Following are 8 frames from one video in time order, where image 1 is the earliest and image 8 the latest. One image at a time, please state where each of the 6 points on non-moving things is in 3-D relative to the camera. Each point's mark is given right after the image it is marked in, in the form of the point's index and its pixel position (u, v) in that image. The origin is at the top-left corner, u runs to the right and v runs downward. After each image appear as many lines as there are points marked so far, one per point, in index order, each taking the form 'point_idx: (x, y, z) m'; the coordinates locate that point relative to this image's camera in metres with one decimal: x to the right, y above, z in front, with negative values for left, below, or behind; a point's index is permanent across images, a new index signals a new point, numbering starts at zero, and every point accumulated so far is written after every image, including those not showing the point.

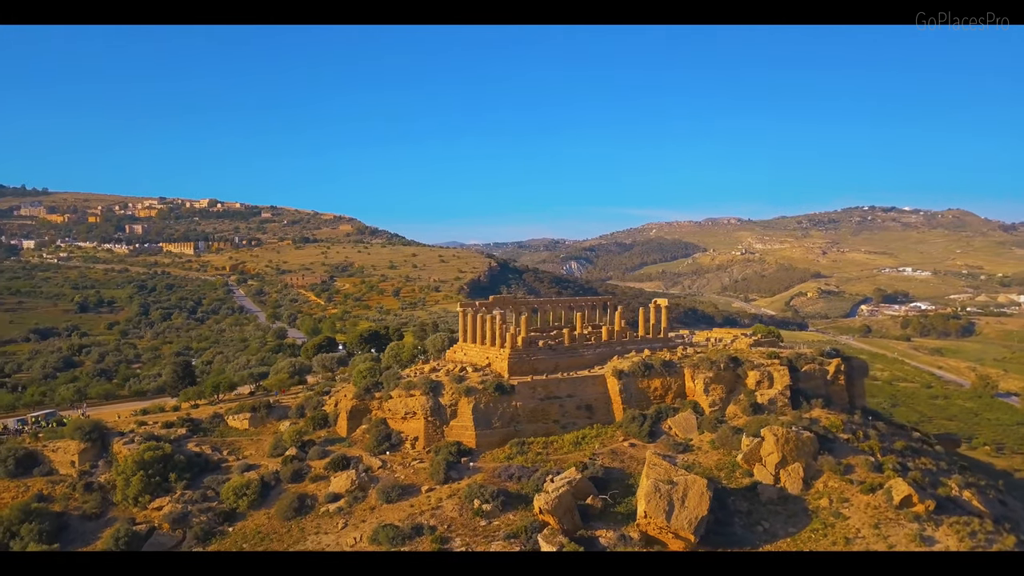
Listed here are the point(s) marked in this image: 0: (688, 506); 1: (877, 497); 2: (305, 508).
0: (+4.1, -5.1, +17.4) m
1: (+9.5, -5.4, +19.2) m
2: (-5.2, -5.6, +18.8) m
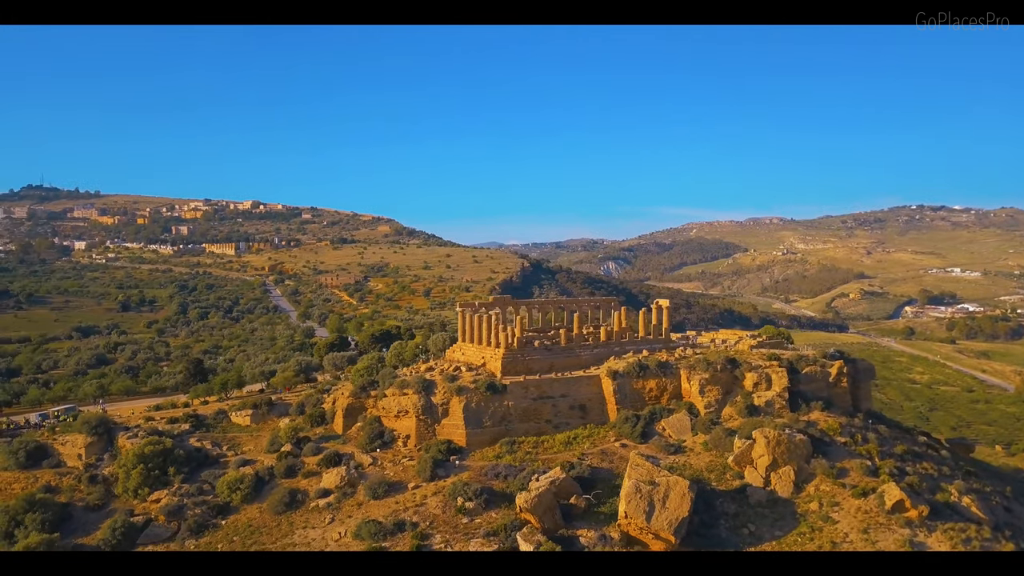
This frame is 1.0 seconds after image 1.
0: (+3.7, -5.1, +17.4) m
1: (+9.1, -5.5, +18.9) m
2: (-5.6, -5.6, +19.2) m
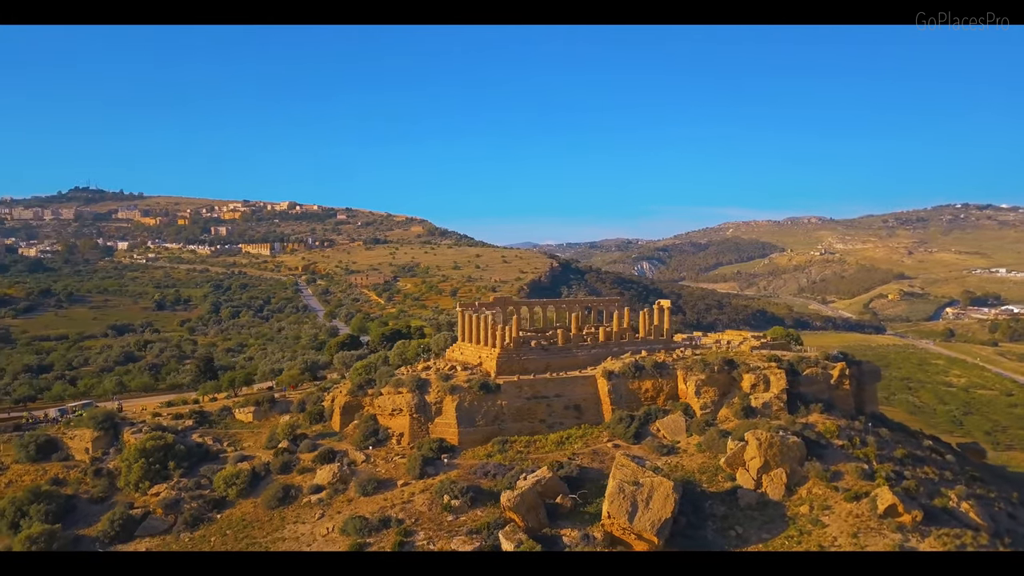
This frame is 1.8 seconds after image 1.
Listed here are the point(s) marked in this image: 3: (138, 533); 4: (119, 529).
0: (+3.3, -5.1, +17.3) m
1: (+8.8, -5.5, +18.6) m
2: (-5.9, -5.6, +19.6) m
3: (-9.6, -6.3, +19.0) m
4: (-10.0, -6.1, +18.8) m
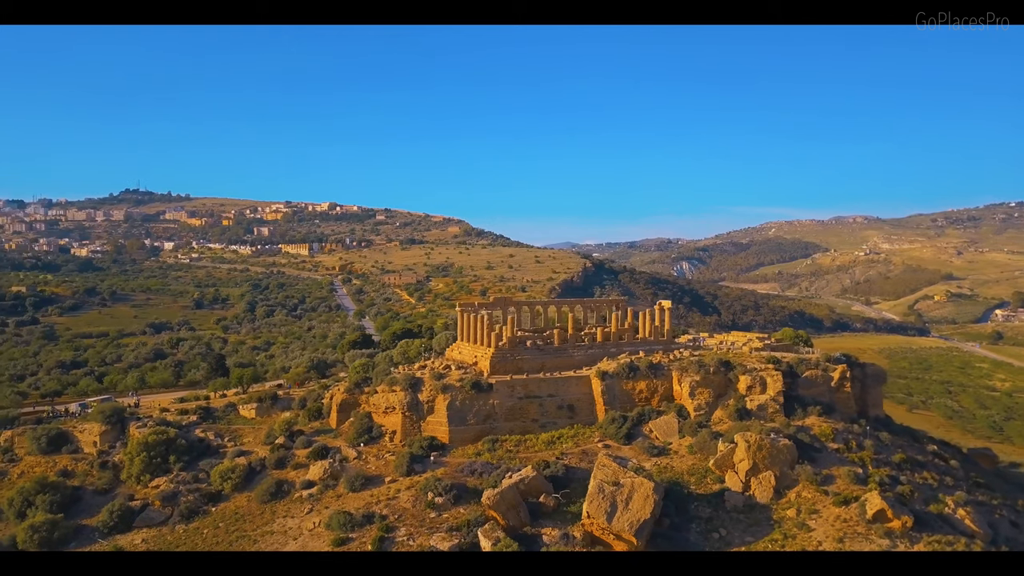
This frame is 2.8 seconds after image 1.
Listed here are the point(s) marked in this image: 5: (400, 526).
0: (+2.8, -5.2, +17.3) m
1: (+8.3, -5.5, +18.3) m
2: (-6.3, -5.6, +20.1) m
3: (-10.0, -6.3, +19.6) m
4: (-10.4, -6.1, +19.5) m
5: (-2.7, -5.7, +17.8) m
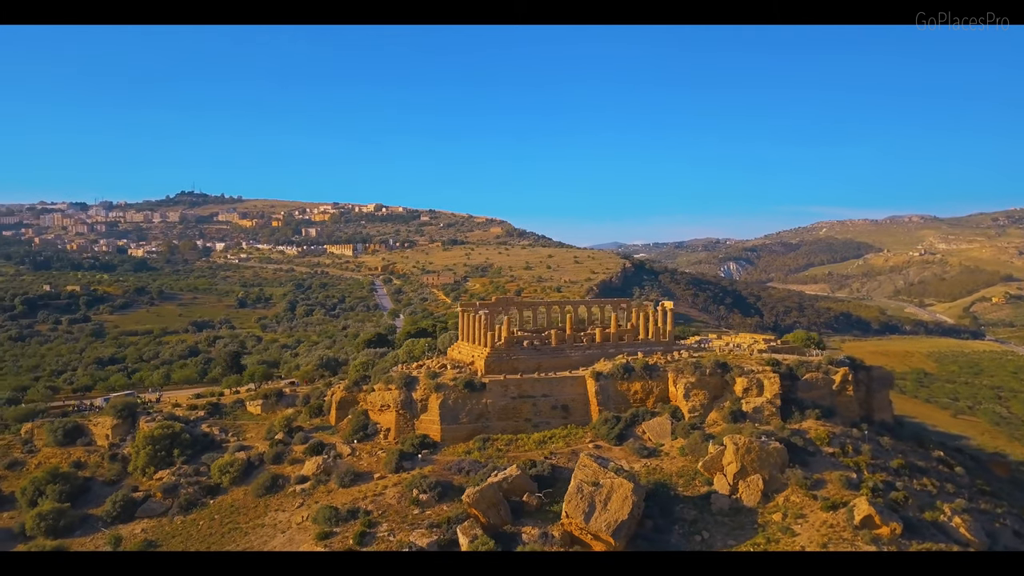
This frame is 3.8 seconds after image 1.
0: (+2.3, -5.2, +17.3) m
1: (+7.9, -5.5, +17.9) m
2: (-6.6, -5.6, +20.6) m
3: (-10.3, -6.3, +20.4) m
4: (-10.8, -6.1, +20.3) m
5: (-3.2, -5.7, +18.2) m
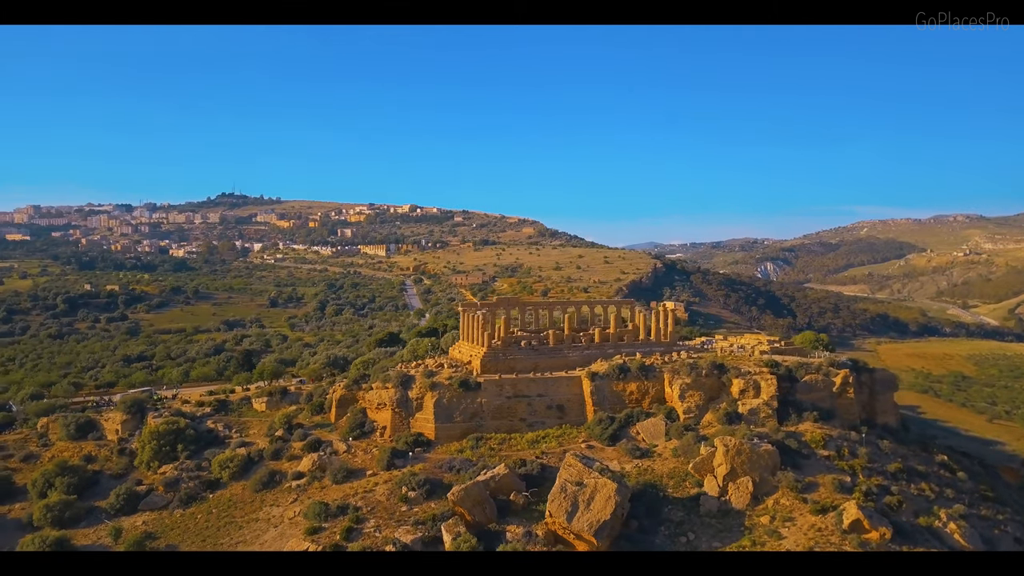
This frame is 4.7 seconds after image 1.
0: (+1.9, -5.2, +17.3) m
1: (+7.5, -5.5, +17.7) m
2: (-6.9, -5.5, +21.1) m
3: (-10.6, -6.2, +21.0) m
4: (-11.0, -6.1, +20.9) m
5: (-3.5, -5.7, +18.4) m
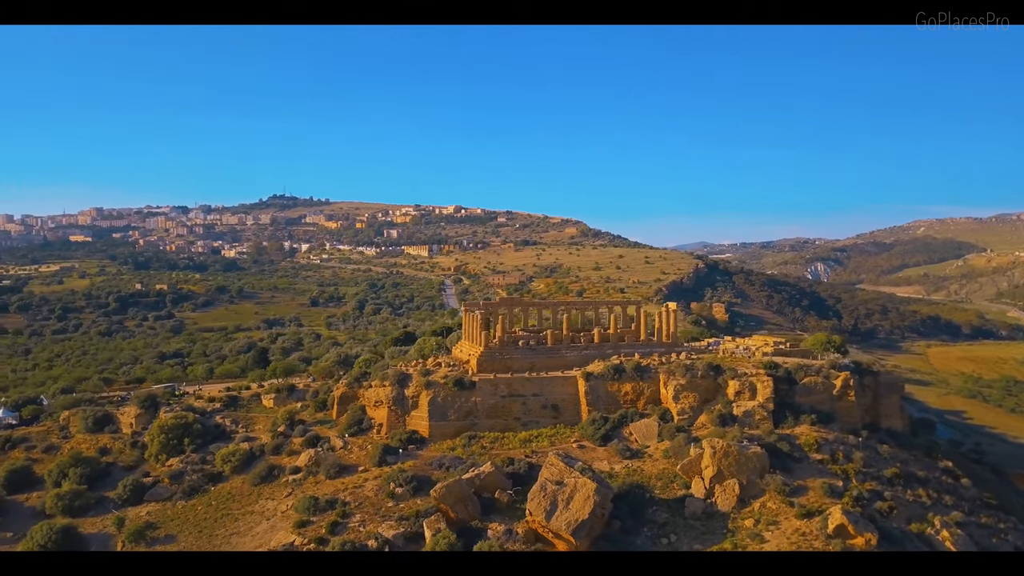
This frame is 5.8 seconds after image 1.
0: (+1.4, -5.2, +17.4) m
1: (+7.0, -5.6, +17.4) m
2: (-7.1, -5.5, +21.7) m
3: (-10.8, -6.2, +21.8) m
4: (-11.3, -6.0, +21.8) m
5: (-3.9, -5.7, +18.8) m
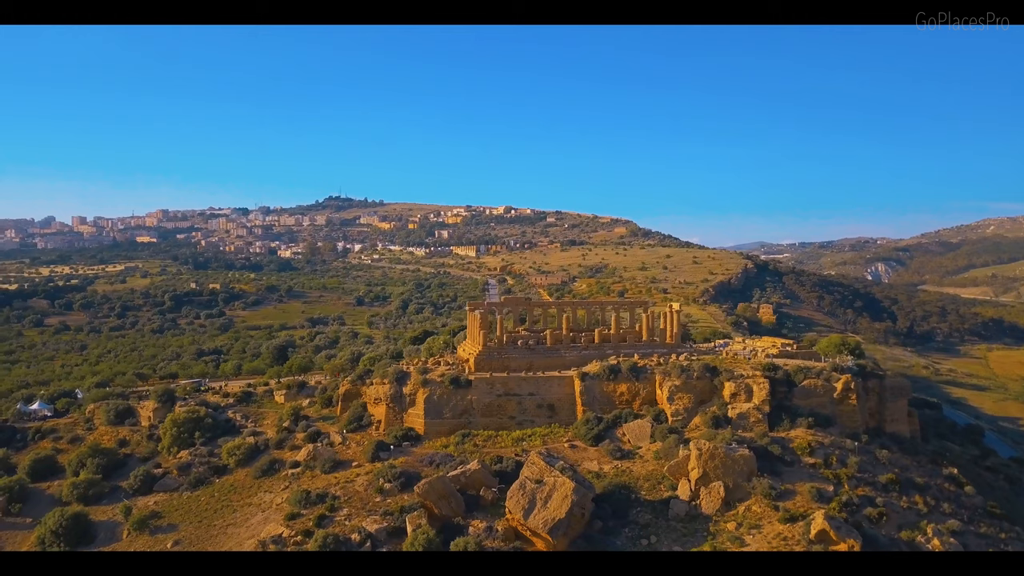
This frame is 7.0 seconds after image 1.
0: (+0.9, -5.2, +17.5) m
1: (+6.5, -5.6, +17.1) m
2: (-7.3, -5.5, +22.3) m
3: (-11.0, -6.2, +22.7) m
4: (-11.4, -6.0, +22.7) m
5: (-4.3, -5.7, +19.3) m
